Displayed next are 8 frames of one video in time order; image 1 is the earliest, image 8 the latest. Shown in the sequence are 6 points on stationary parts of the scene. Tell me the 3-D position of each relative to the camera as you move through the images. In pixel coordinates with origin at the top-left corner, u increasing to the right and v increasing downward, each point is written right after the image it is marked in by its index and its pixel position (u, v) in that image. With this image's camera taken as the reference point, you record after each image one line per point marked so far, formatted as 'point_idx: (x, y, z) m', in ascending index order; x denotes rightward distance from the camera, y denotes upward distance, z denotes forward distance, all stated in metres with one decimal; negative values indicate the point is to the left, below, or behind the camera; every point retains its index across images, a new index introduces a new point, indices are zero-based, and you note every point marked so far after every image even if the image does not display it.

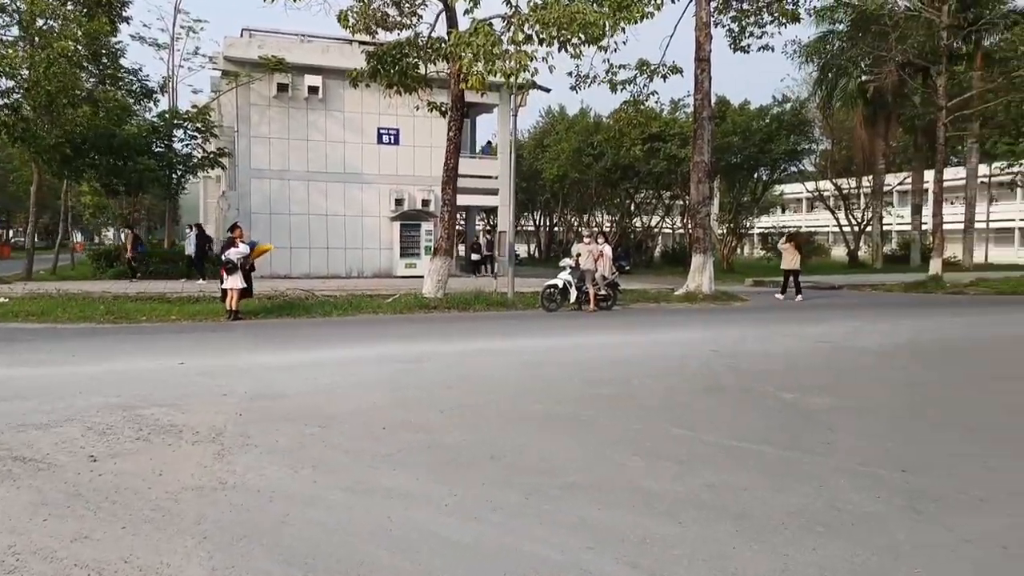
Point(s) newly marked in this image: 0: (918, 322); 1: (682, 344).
0: (+7.7, -0.7, +14.5) m
1: (+2.6, -0.8, +11.5) m
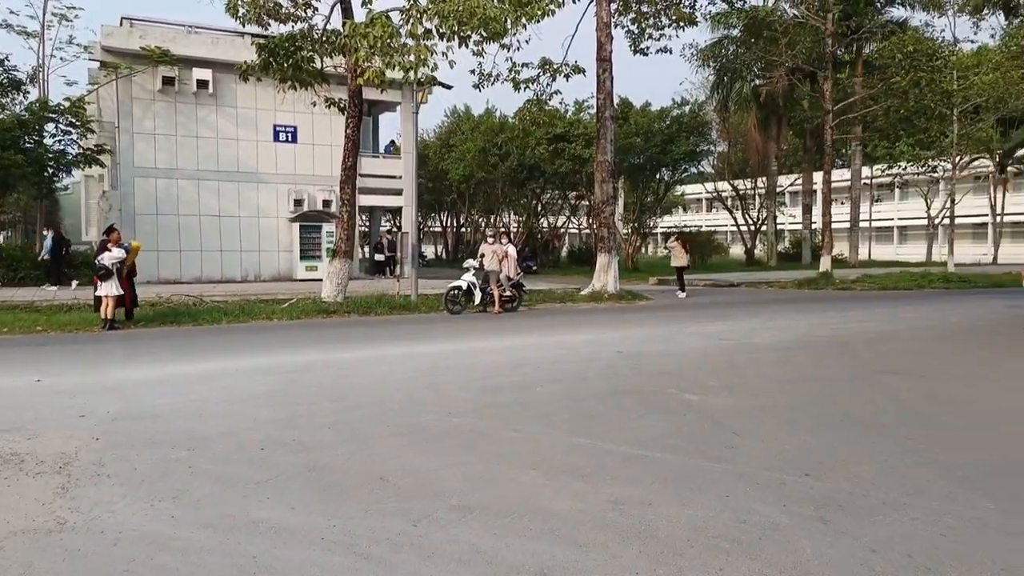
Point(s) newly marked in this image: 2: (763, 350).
0: (+5.8, -0.6, +14.9) m
1: (+1.1, -0.9, +11.3) m
2: (+3.4, -0.9, +10.5) m
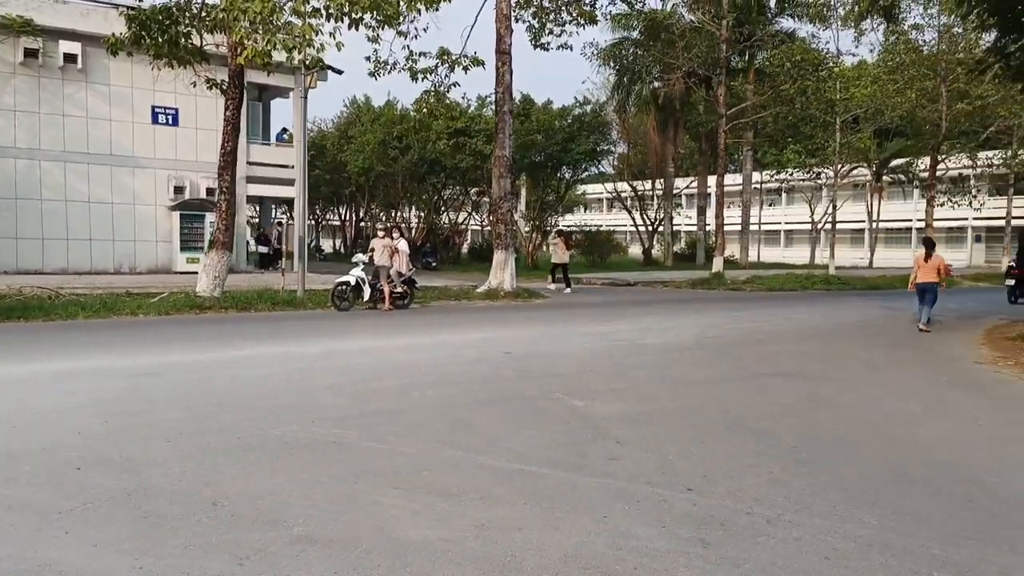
0: (+3.7, -0.6, +14.9) m
1: (-0.5, -0.8, +10.8) m
2: (+1.9, -0.9, +10.3) m
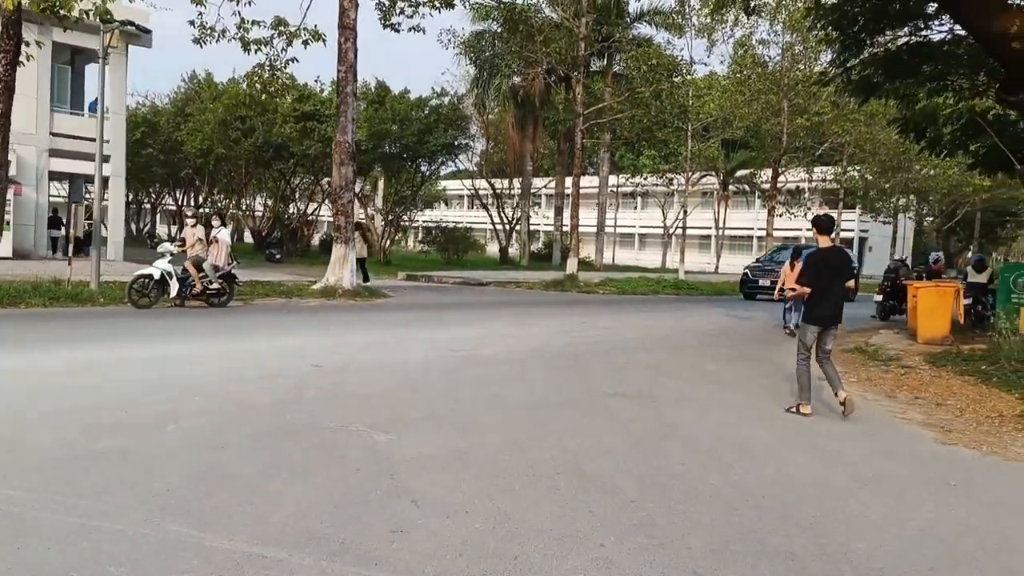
0: (+0.6, -0.7, +14.0) m
1: (-2.8, -0.8, +9.1) m
2: (-0.3, -0.9, +9.1) m
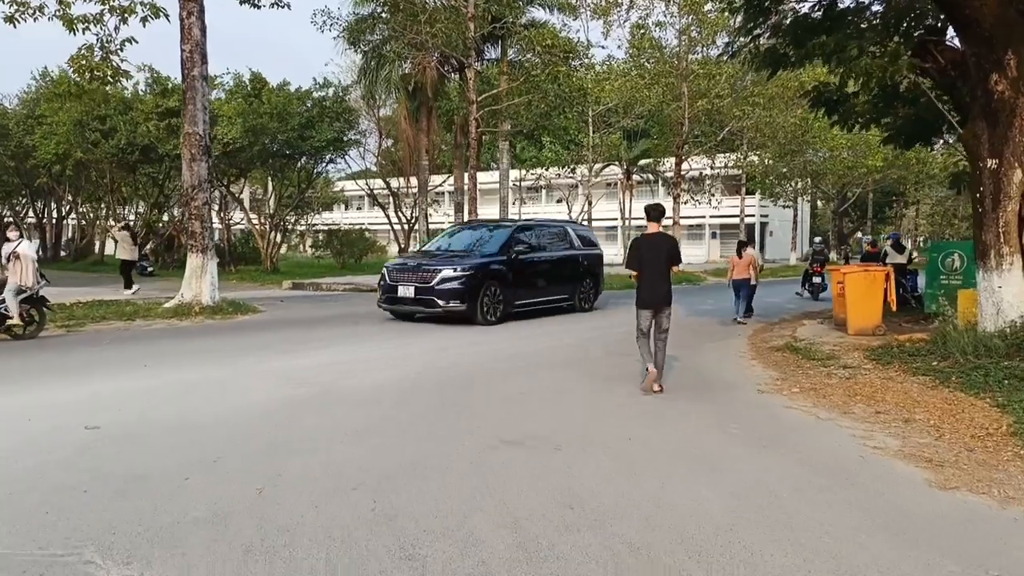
0: (-1.2, -0.8, +11.9) m
1: (-4.0, -1.1, +6.7) m
2: (-1.5, -1.1, +6.9) m
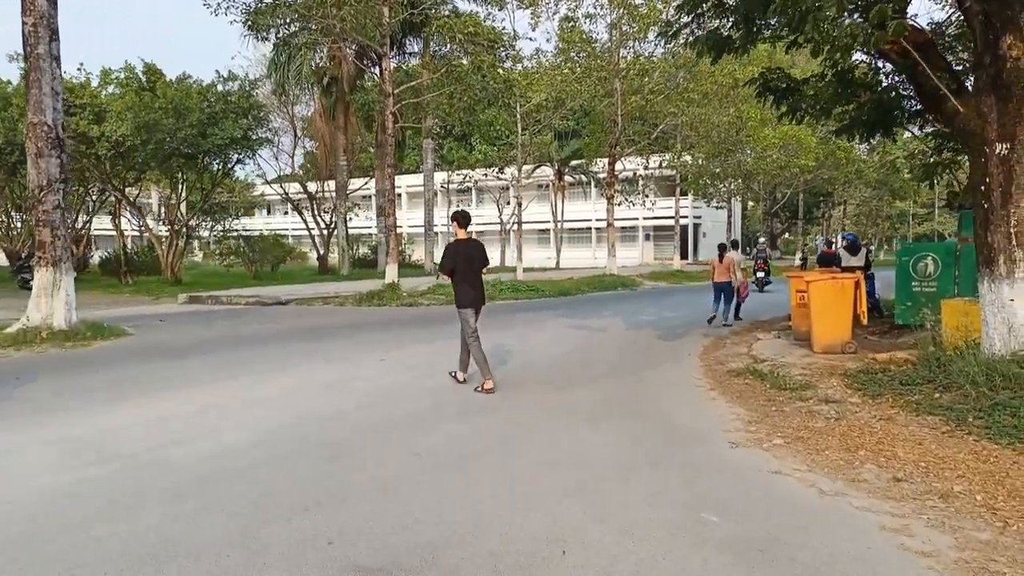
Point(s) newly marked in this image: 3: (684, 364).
0: (-2.3, -1.1, +9.6) m
1: (-4.7, -1.4, +4.2) m
2: (-2.3, -1.3, +4.7) m
3: (+2.4, -1.1, +10.7) m
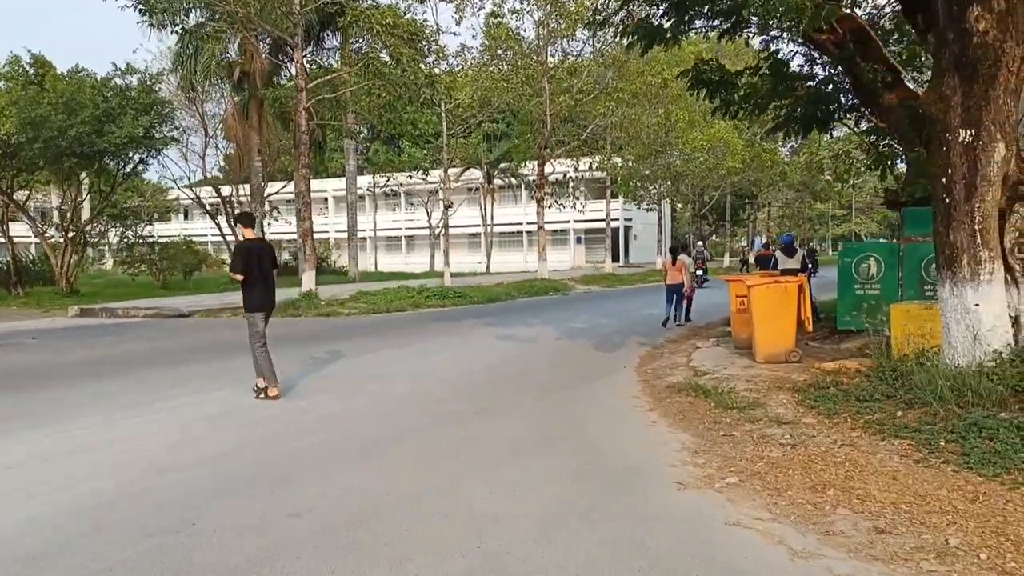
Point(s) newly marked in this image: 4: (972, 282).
0: (-3.3, -1.2, +8.3) m
1: (-5.2, -1.5, +2.7) m
2: (-2.8, -1.4, +3.3) m
3: (+1.4, -1.2, +9.7) m
4: (+4.0, +0.1, +6.6) m
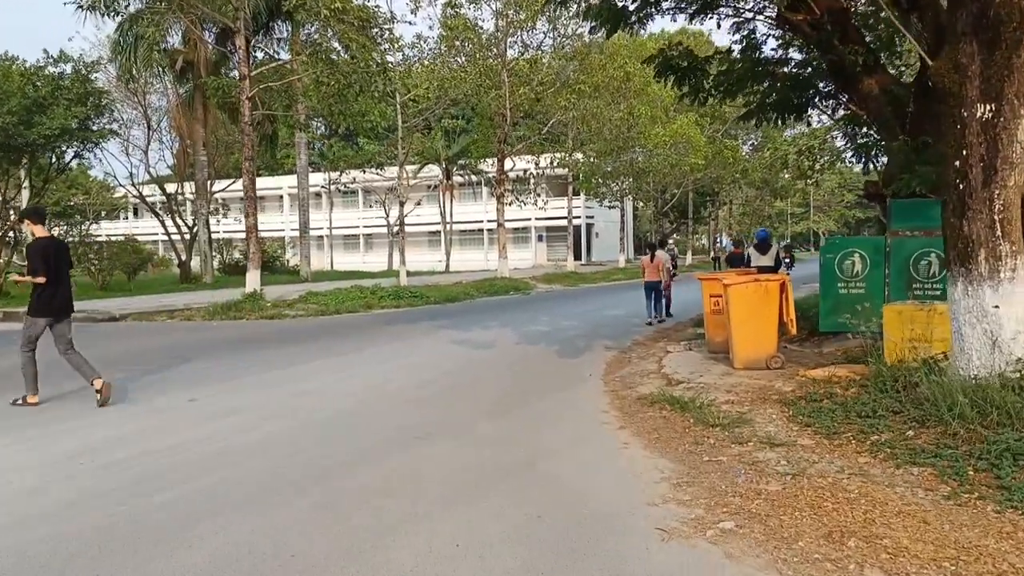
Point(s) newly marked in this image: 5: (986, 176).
0: (-3.7, -1.2, +7.0) m
1: (-5.3, -1.6, +1.3) m
2: (-3.0, -1.5, +2.1) m
3: (+0.8, -1.2, +8.7) m
4: (+3.6, +0.1, +5.7) m
5: (+3.5, +0.8, +5.6) m
